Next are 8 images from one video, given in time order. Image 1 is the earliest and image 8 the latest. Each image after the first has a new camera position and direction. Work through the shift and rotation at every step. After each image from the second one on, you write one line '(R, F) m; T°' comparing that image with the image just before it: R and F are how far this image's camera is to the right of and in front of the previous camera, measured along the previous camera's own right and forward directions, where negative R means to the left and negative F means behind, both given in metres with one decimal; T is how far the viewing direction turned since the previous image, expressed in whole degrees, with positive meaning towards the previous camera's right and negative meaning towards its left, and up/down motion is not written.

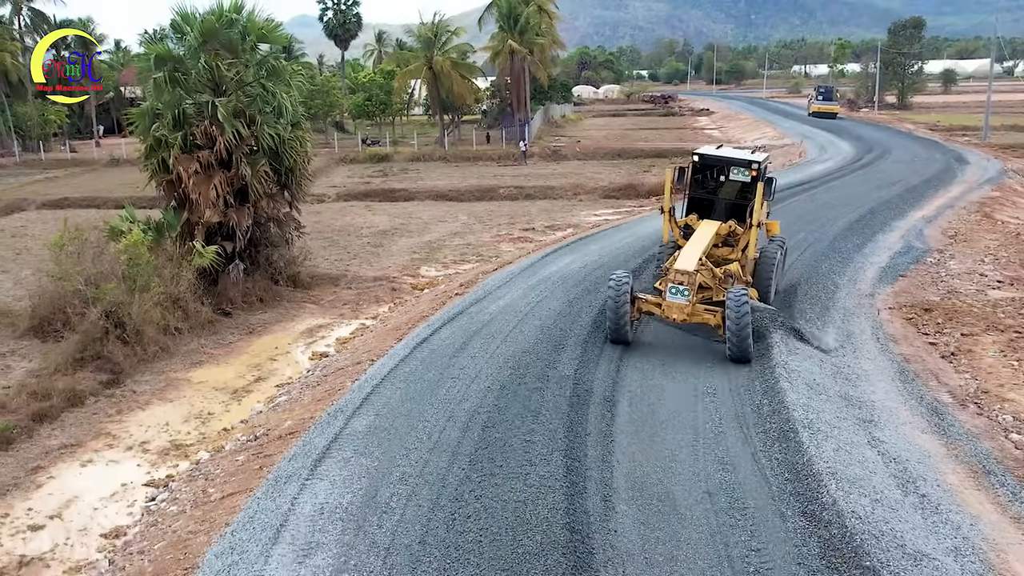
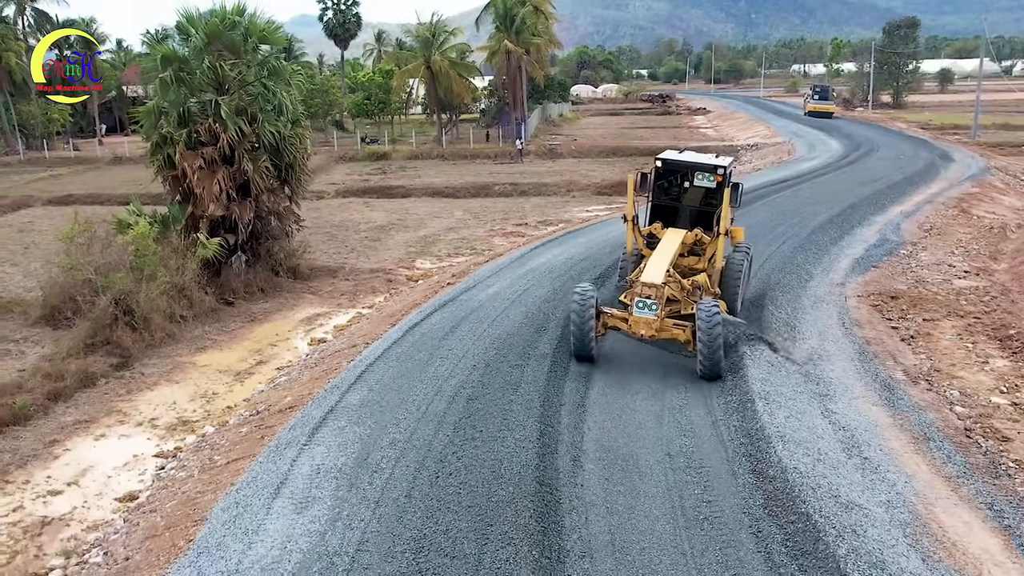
(+0.2, -0.7) m; 0°
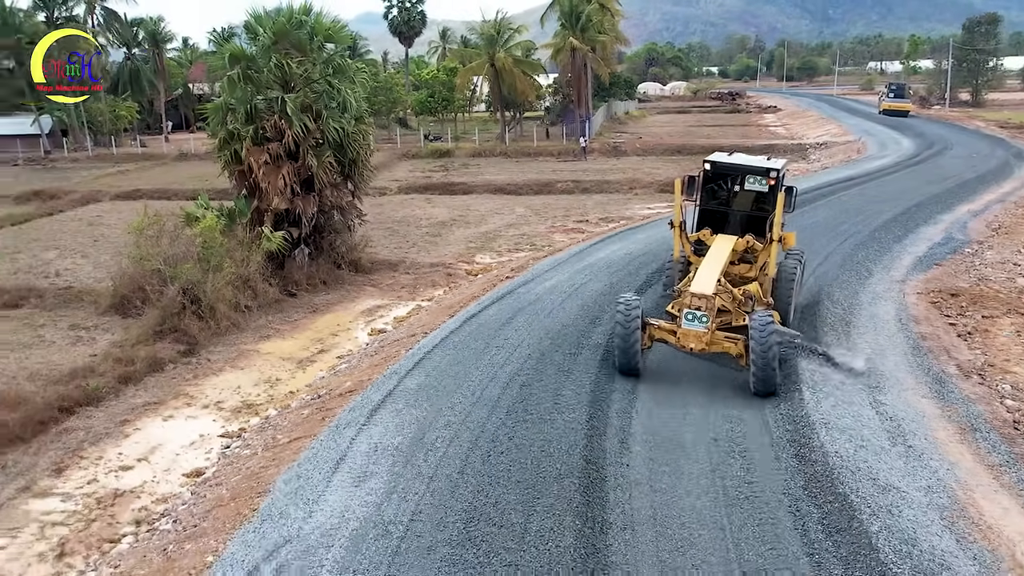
(+0.2, 0.0) m; -5°
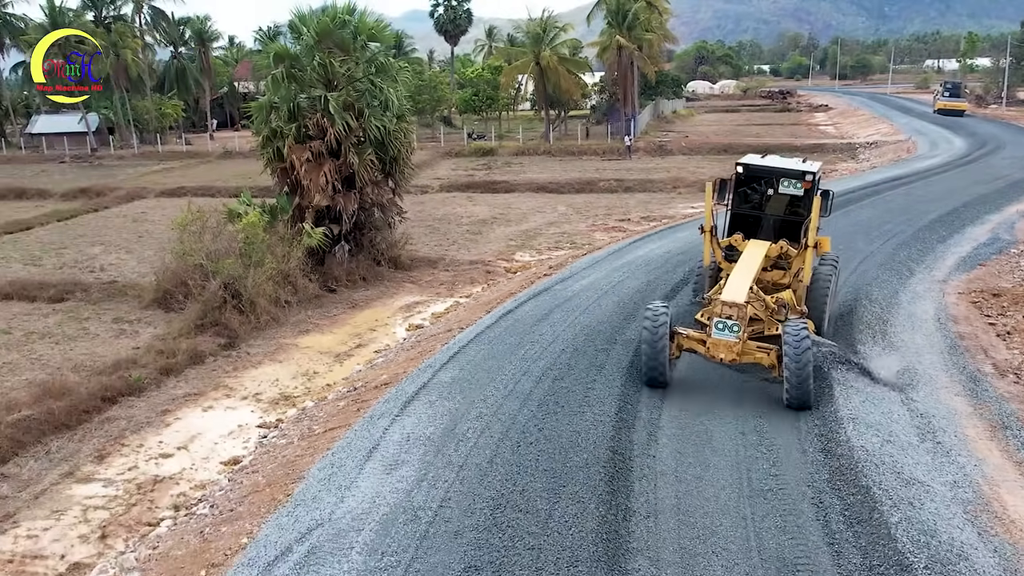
(+0.2, -0.1) m; -3°
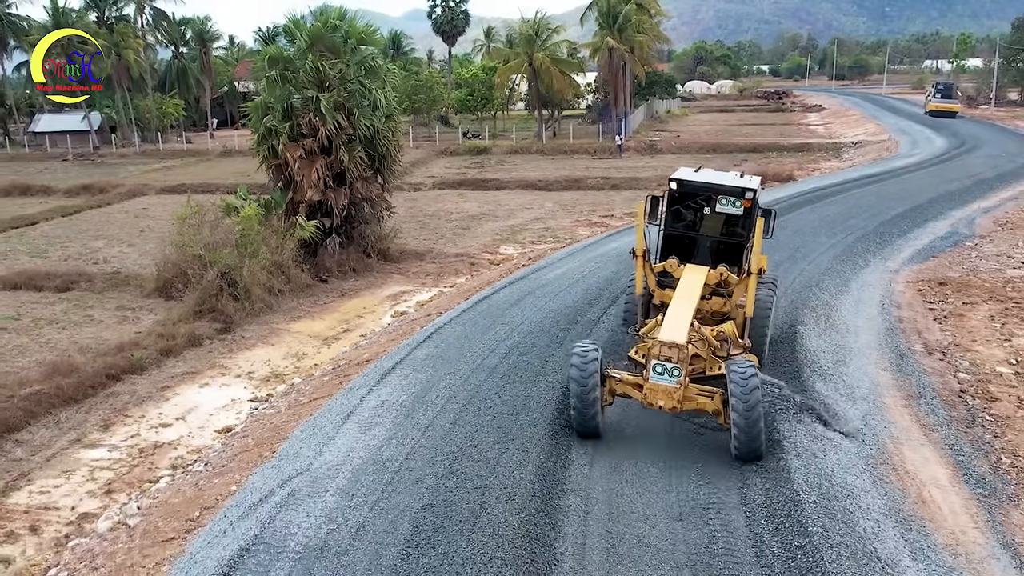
(+0.5, -1.0) m; 0°
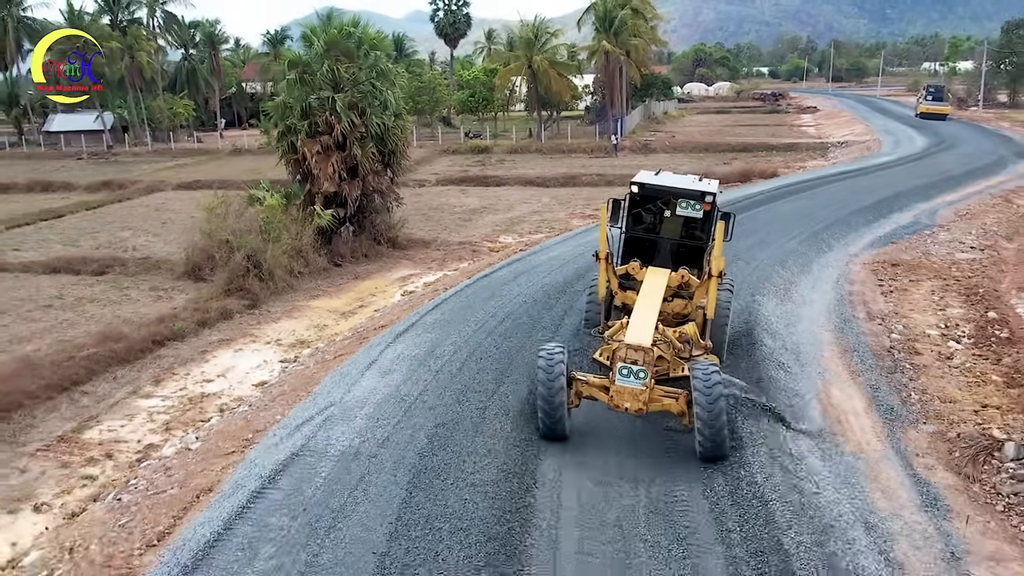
(+0.1, -1.7) m; 0°
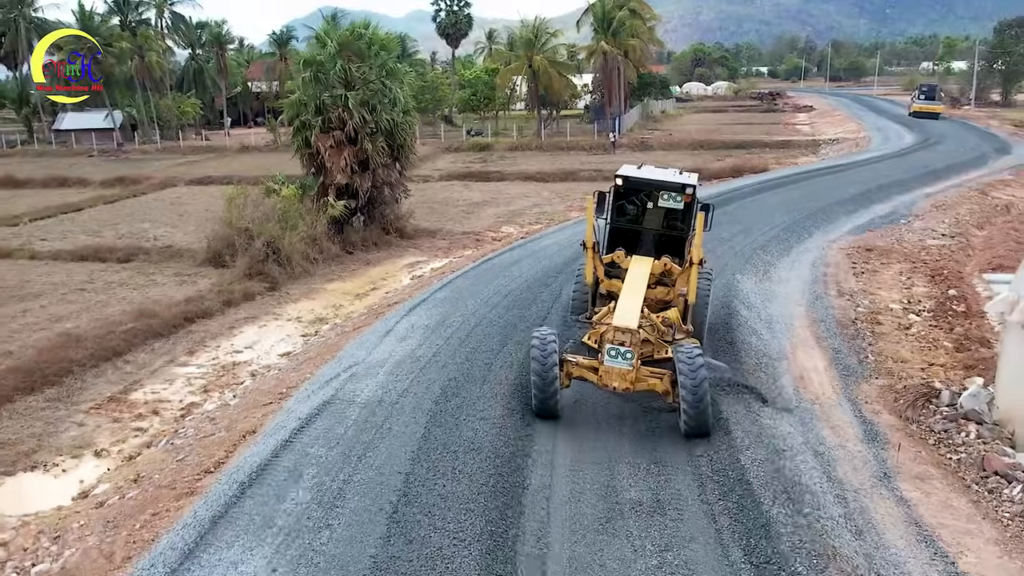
(0.0, -1.3) m; 0°
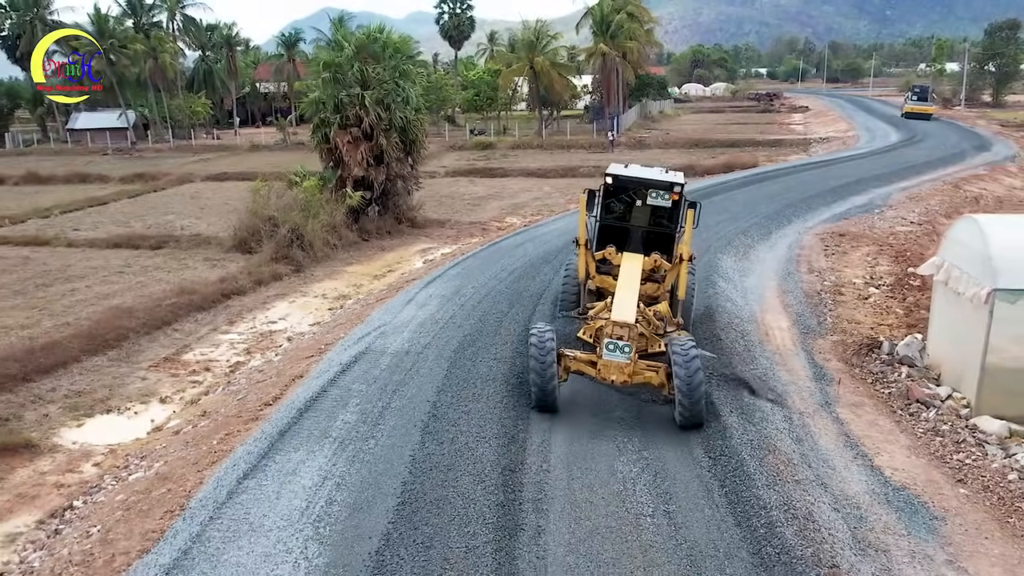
(-0.1, -1.7) m; 0°
